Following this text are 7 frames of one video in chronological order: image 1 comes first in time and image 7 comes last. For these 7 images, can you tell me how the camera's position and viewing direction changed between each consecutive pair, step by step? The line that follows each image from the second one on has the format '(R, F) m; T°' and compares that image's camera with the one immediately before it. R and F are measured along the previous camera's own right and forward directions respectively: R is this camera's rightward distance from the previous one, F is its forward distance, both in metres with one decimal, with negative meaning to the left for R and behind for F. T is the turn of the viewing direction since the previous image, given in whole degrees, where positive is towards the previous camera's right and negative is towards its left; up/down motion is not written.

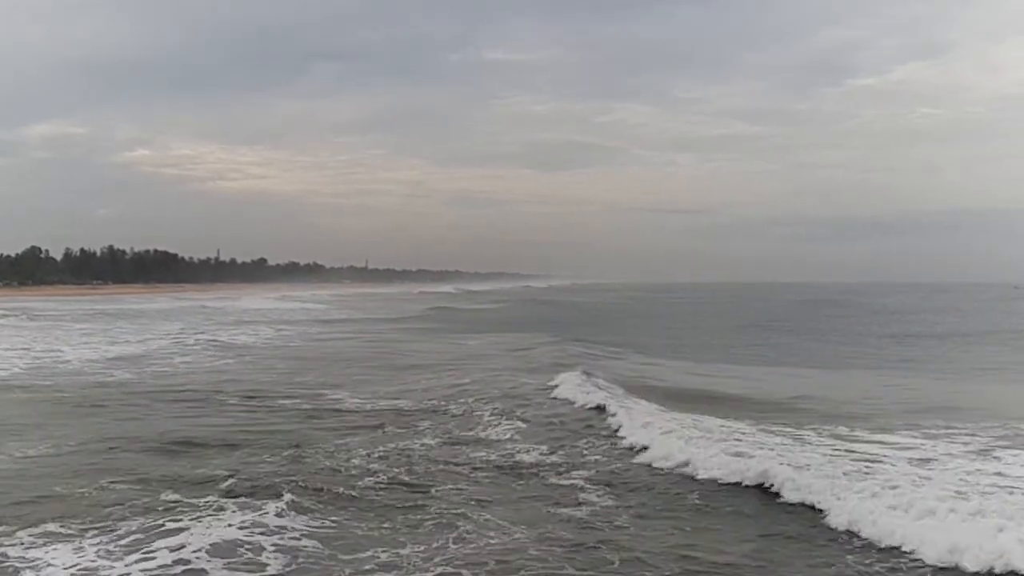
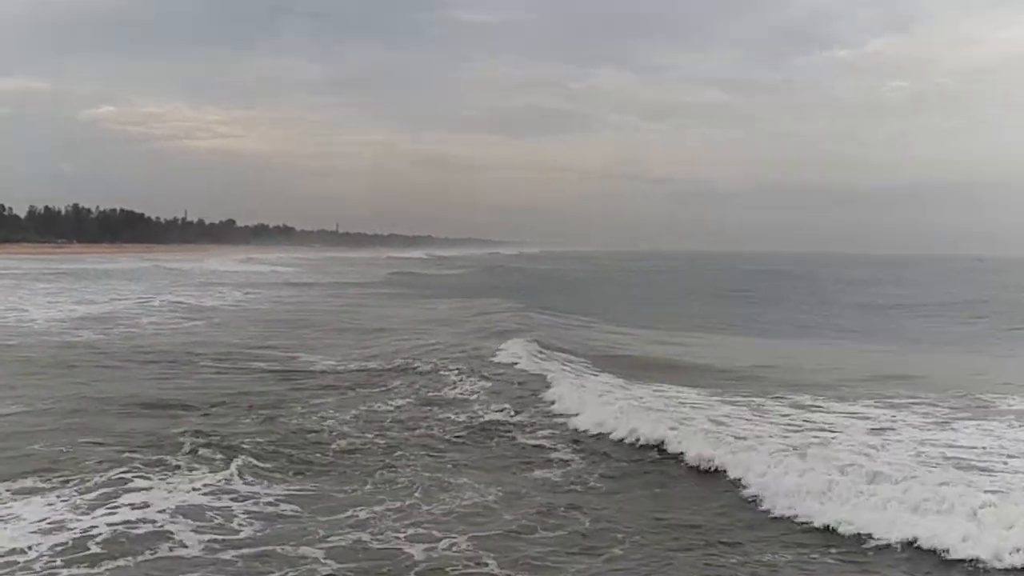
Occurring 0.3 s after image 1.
(-0.6, +0.7) m; +2°
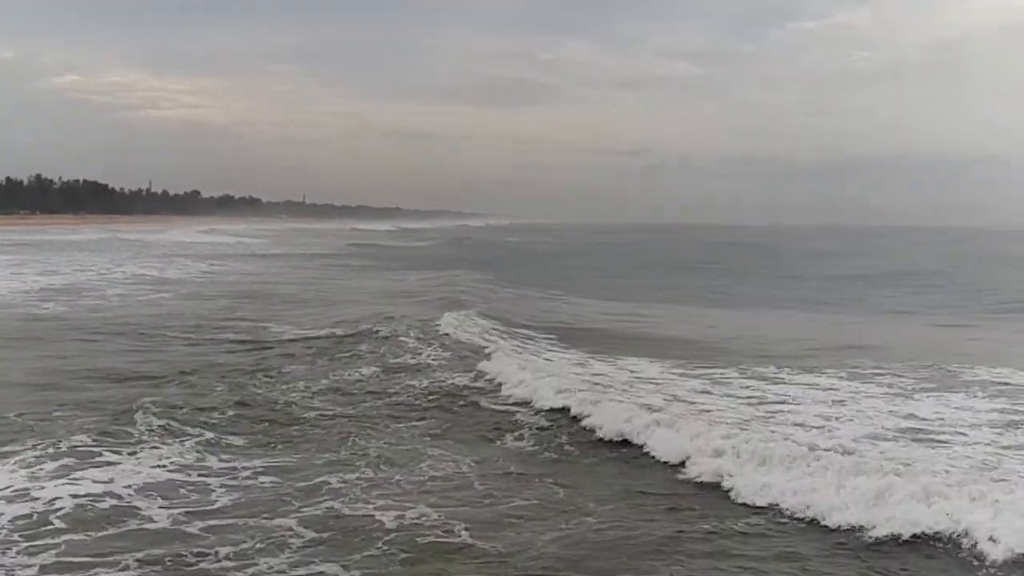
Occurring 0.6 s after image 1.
(-1.7, +1.1) m; +2°
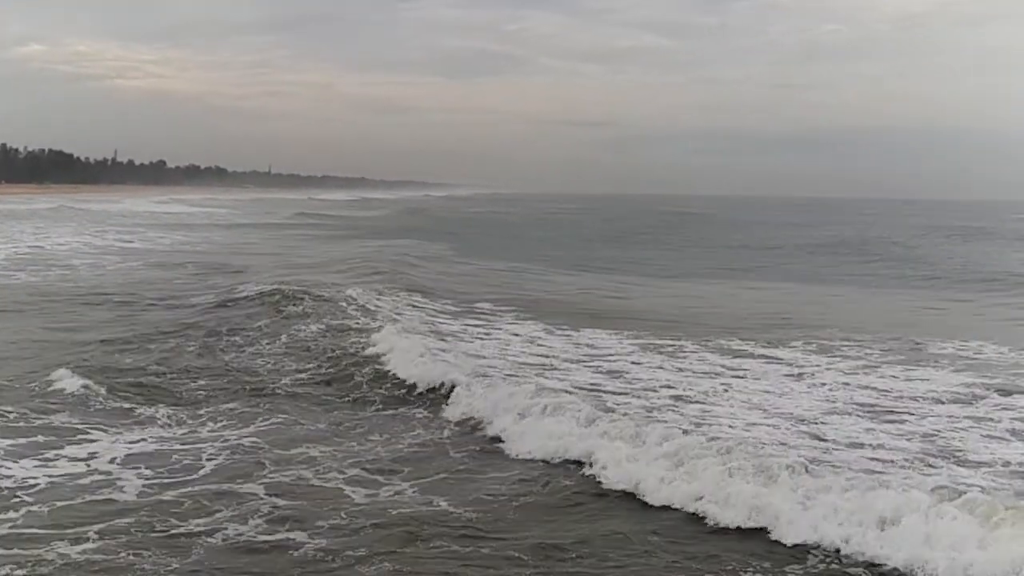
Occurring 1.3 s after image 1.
(+0.3, -1.7) m; +2°
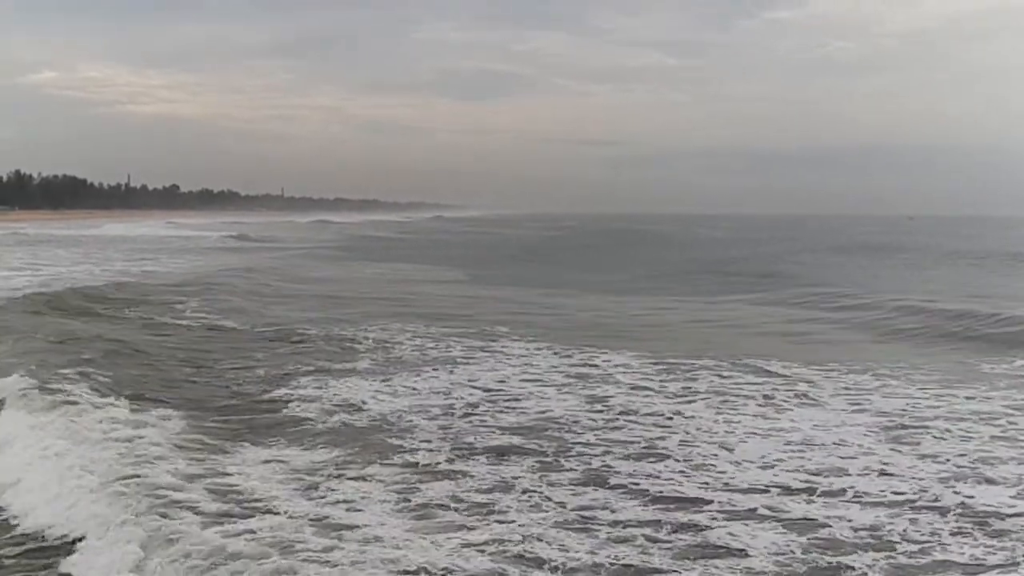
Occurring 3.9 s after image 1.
(+0.4, -0.5) m; -1°
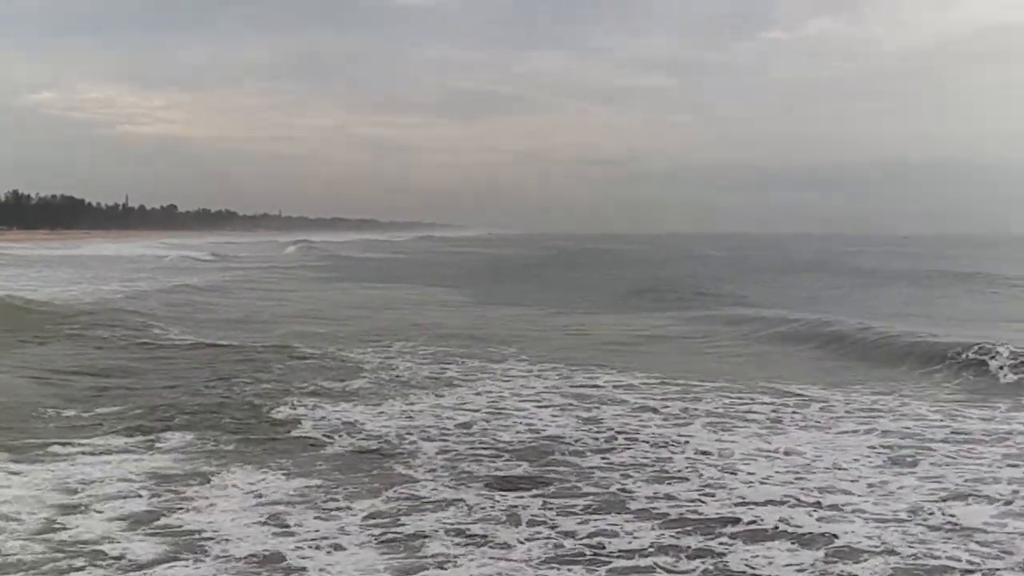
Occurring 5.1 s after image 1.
(+0.2, +0.1) m; 0°
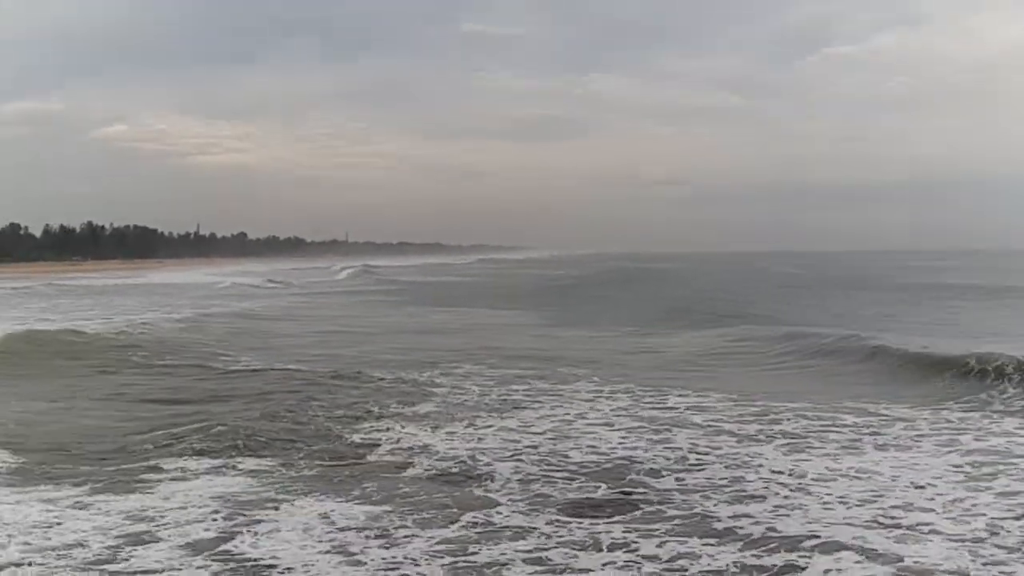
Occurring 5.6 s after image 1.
(-0.1, +1.1) m; -4°
